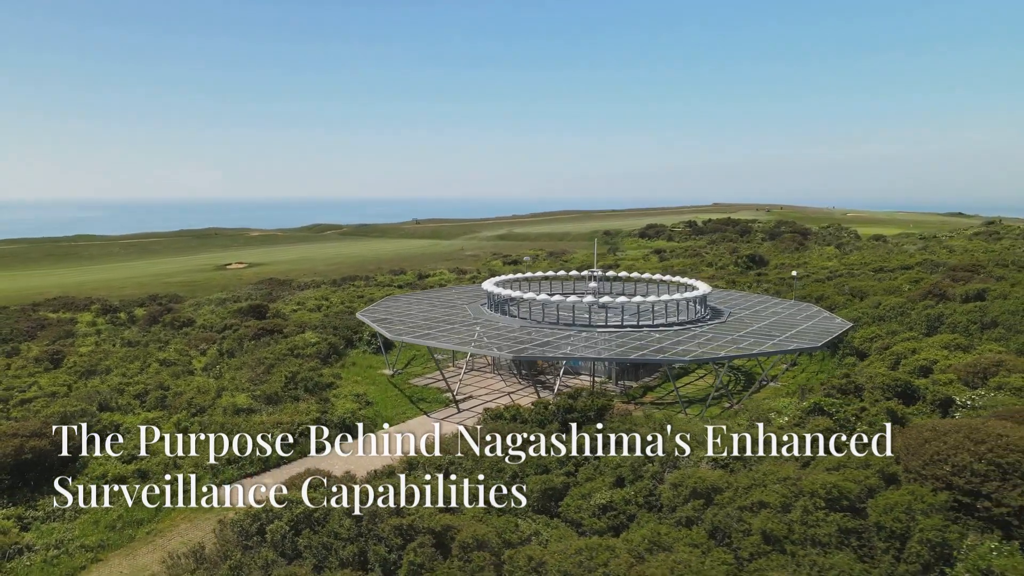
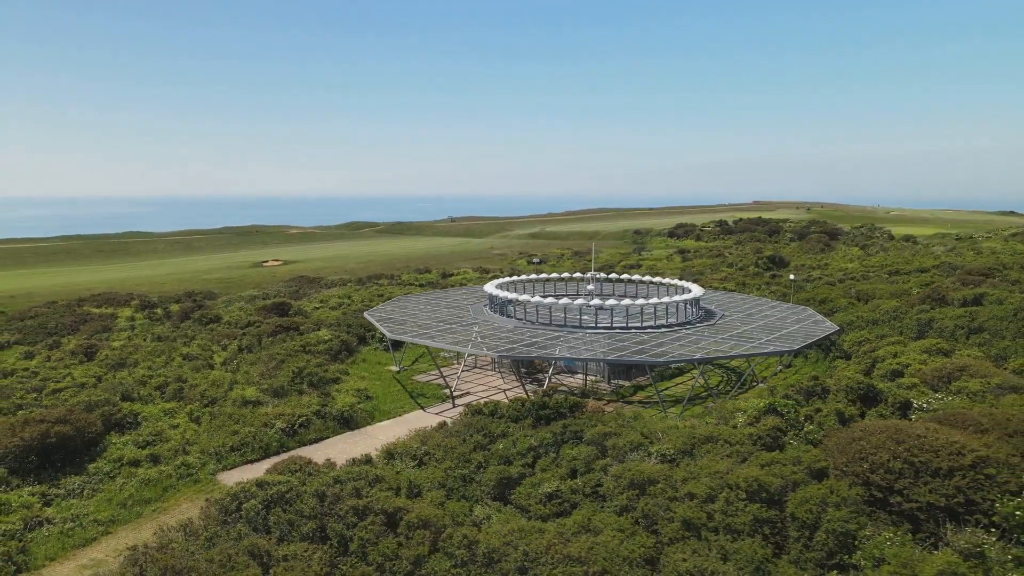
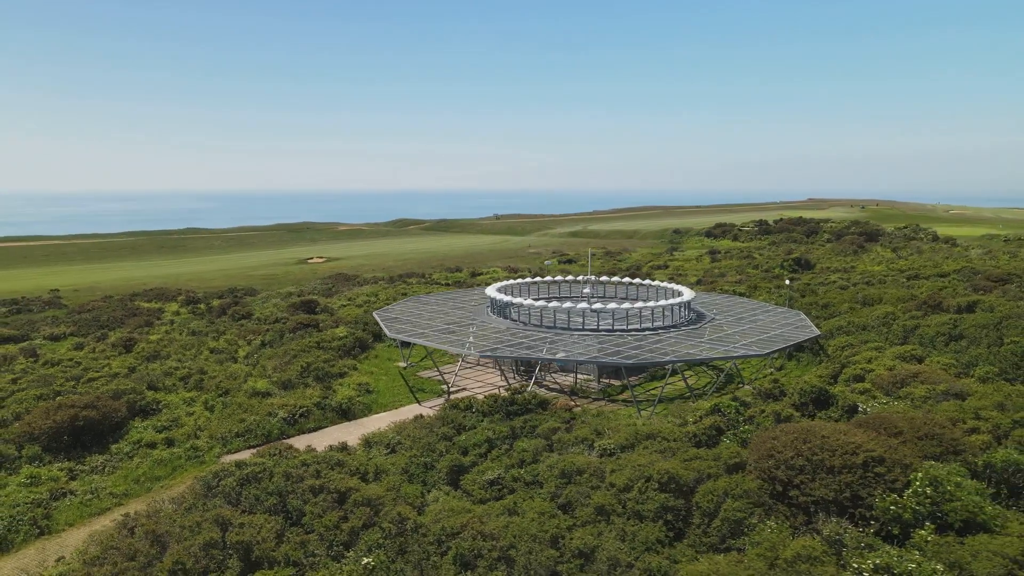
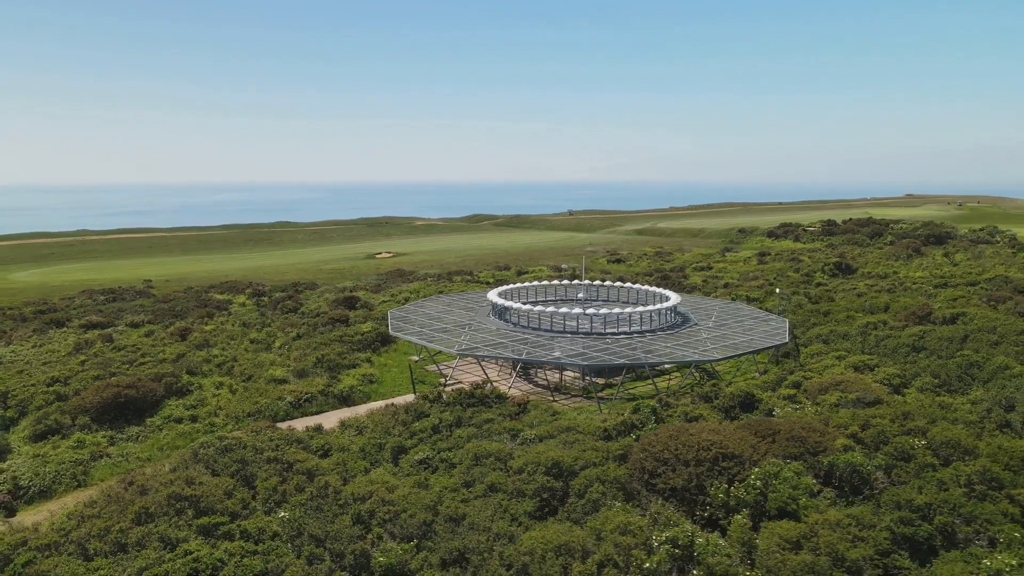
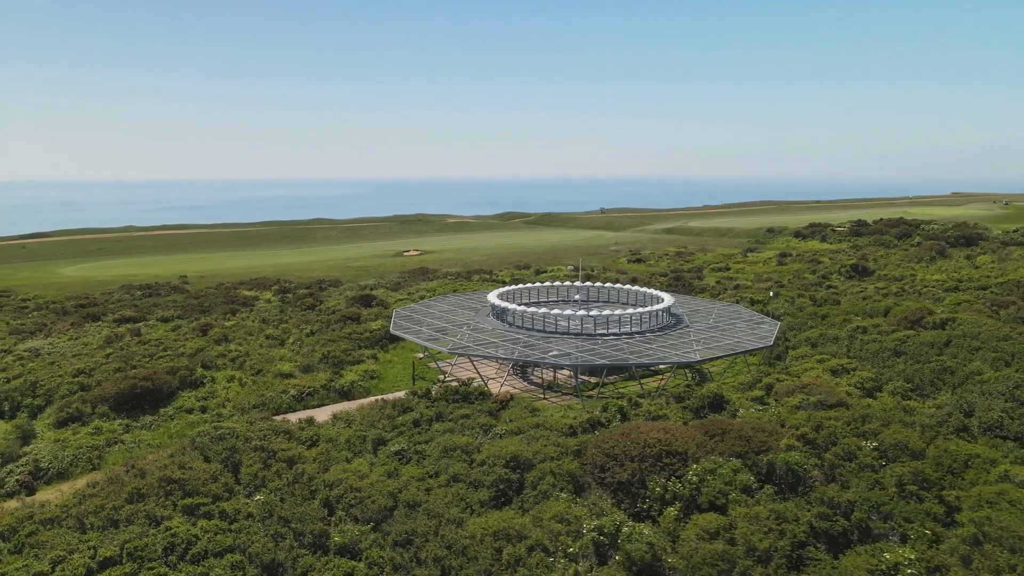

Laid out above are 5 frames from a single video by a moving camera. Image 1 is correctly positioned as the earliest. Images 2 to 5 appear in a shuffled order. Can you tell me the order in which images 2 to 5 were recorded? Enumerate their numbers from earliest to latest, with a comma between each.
2, 3, 4, 5
